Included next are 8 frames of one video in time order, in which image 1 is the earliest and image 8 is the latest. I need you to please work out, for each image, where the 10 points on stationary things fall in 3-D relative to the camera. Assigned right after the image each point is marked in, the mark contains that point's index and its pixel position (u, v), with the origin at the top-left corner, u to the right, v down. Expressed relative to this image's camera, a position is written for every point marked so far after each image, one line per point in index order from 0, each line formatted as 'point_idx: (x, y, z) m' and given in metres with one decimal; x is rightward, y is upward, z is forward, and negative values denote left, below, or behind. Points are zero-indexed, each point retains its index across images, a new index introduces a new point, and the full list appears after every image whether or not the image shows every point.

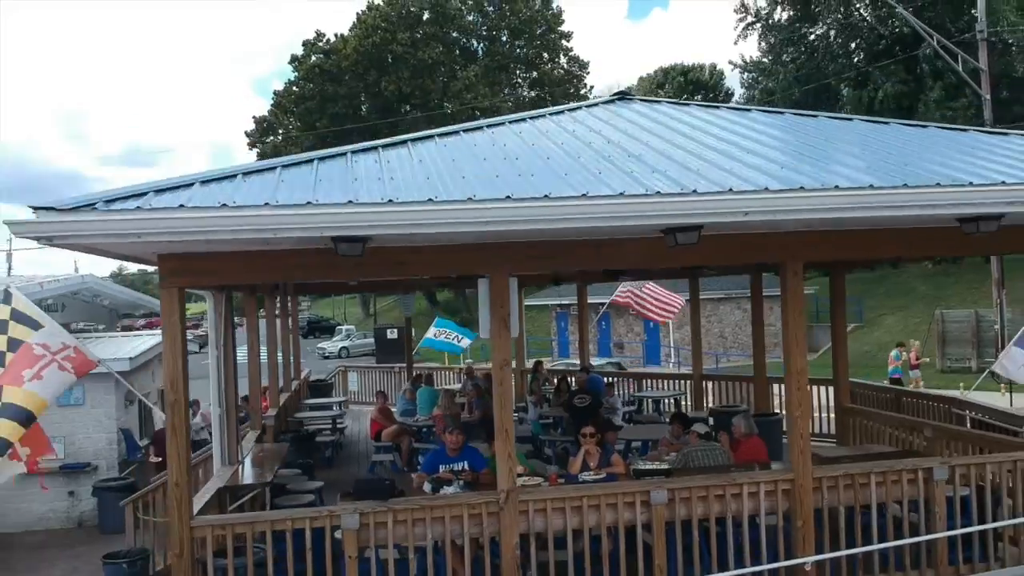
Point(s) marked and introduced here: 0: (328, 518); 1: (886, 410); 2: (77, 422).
0: (-1.1, -1.4, +5.5) m
1: (+4.0, -1.3, +9.3) m
2: (-5.9, -1.8, +11.9) m
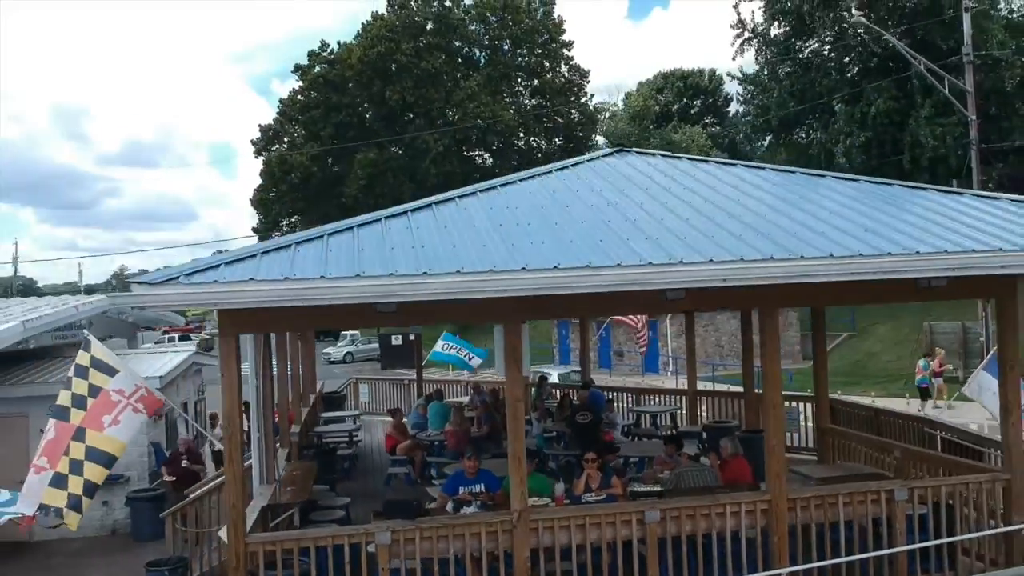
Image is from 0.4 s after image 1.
0: (-1.1, -1.8, +6.3) m
1: (+4.1, -1.6, +10.1) m
2: (-5.8, -2.1, +12.7) m
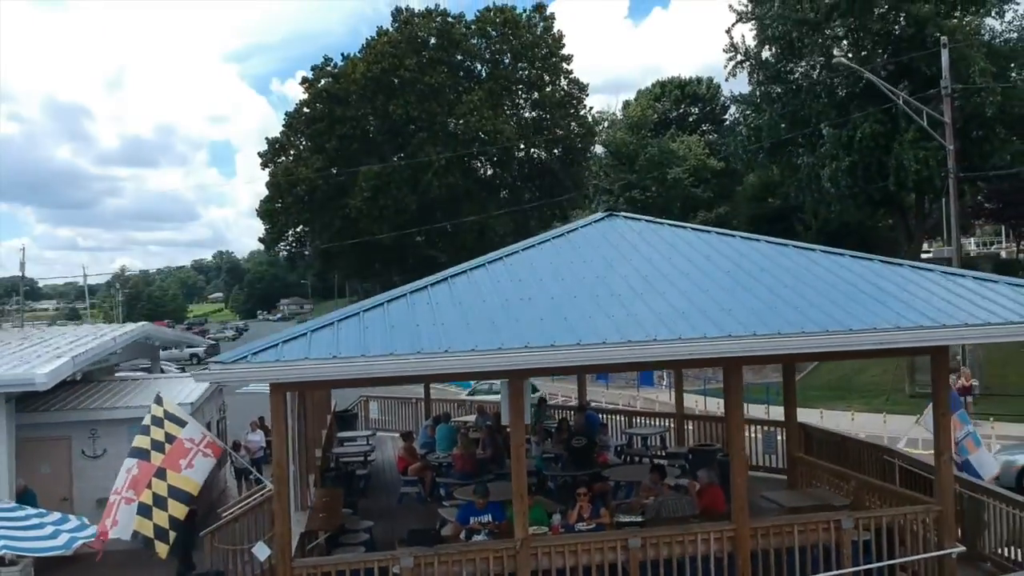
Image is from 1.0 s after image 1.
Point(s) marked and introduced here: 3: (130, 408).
0: (-1.0, -2.3, +7.5) m
1: (+4.2, -2.1, +11.3) m
2: (-5.8, -2.6, +13.9) m
3: (-6.0, -1.9, +13.8) m
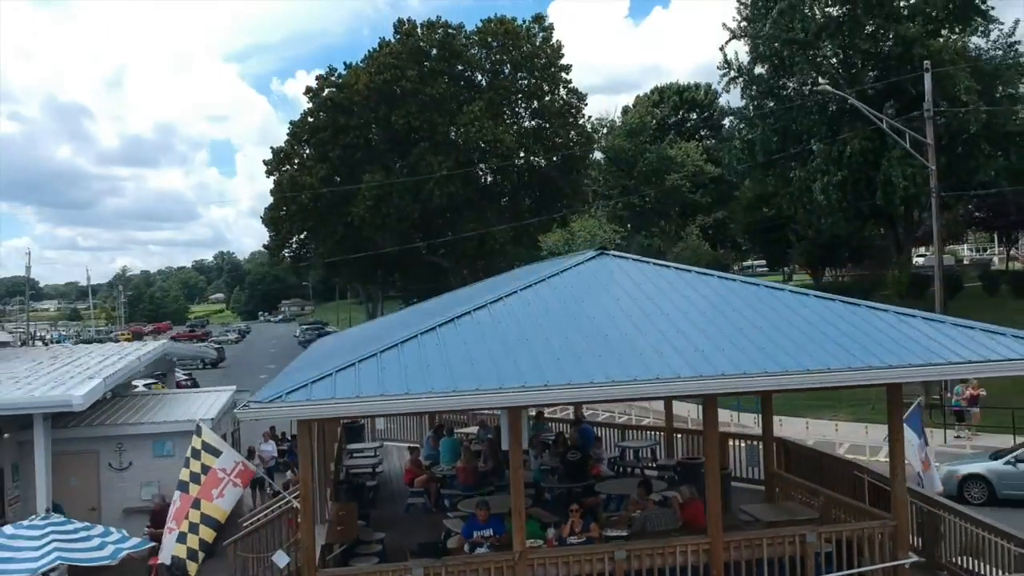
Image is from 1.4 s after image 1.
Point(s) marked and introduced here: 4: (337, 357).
0: (-1.0, -2.7, +8.4) m
1: (+4.1, -2.5, +12.2) m
2: (-5.8, -3.0, +14.8) m
3: (-6.0, -2.3, +14.7) m
4: (-1.9, -0.8, +10.5) m
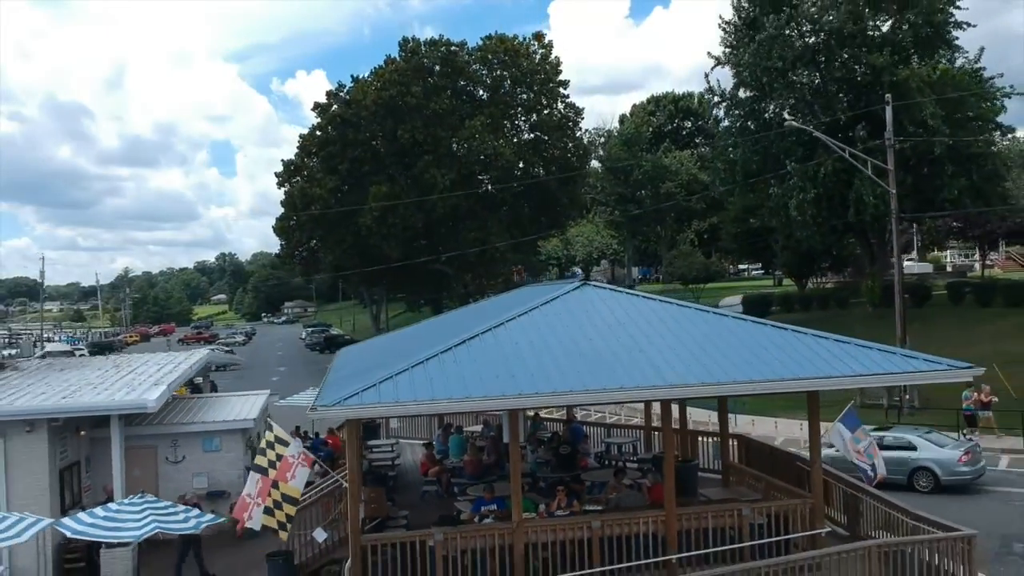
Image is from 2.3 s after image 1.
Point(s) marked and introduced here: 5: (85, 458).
0: (-1.0, -3.0, +10.9) m
1: (+4.1, -2.8, +14.6) m
2: (-5.8, -3.4, +17.3) m
3: (-6.0, -2.6, +17.2) m
4: (-1.9, -1.2, +13.0) m
5: (-7.8, -3.1, +16.1) m
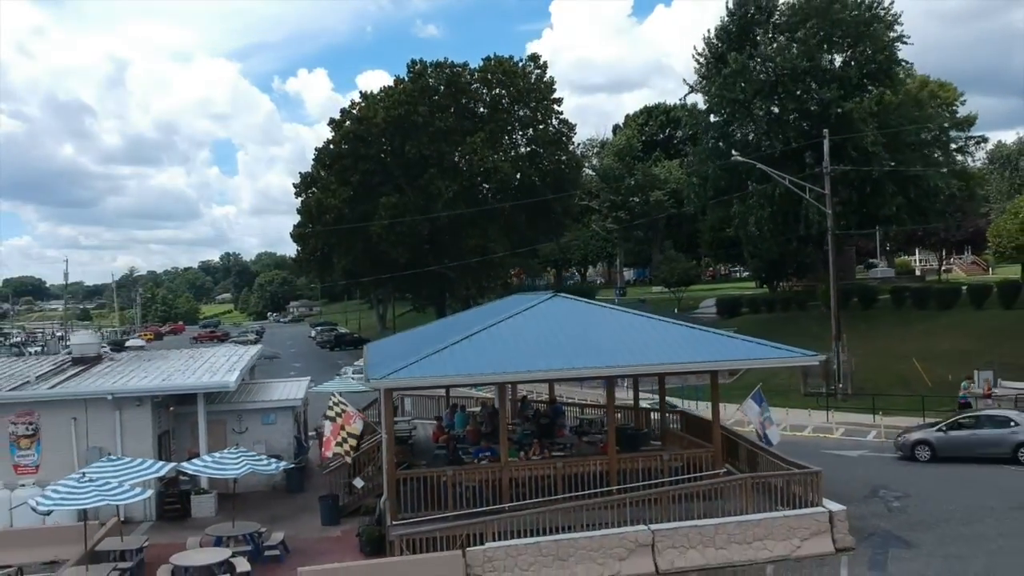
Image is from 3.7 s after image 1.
0: (-1.3, -3.2, +15.6) m
1: (+3.9, -3.1, +19.4) m
2: (-6.0, -3.6, +22.0) m
3: (-6.2, -2.8, +21.9) m
4: (-2.1, -1.4, +17.7) m
5: (-8.0, -3.3, +20.9) m
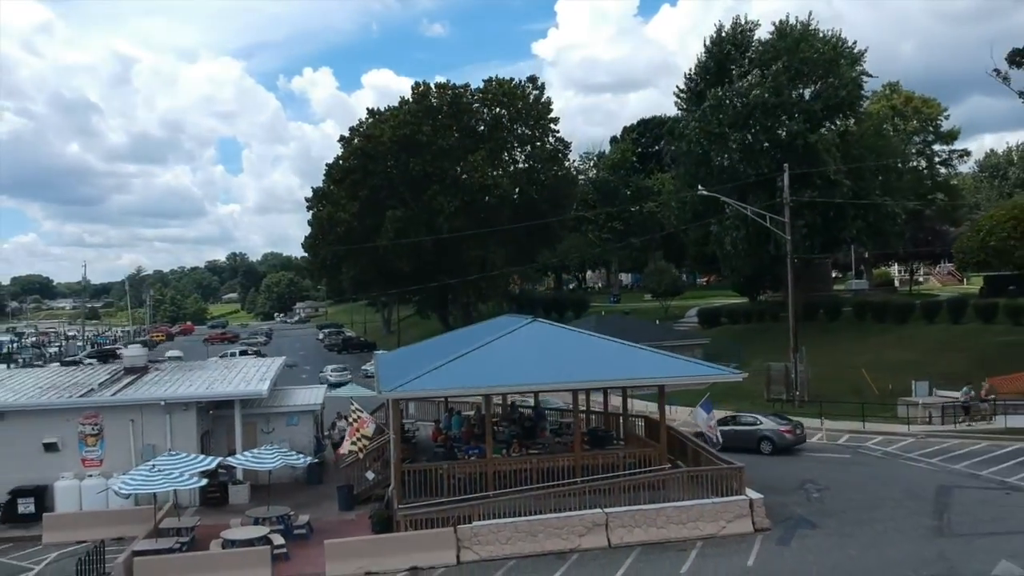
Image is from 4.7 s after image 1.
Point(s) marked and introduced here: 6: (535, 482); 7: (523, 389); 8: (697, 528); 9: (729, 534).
0: (-1.6, -3.9, +19.3) m
1: (+3.6, -3.7, +23.1) m
2: (-6.3, -4.2, +25.8) m
3: (-6.5, -3.4, +25.7) m
4: (-2.4, -2.0, +21.5) m
5: (-8.4, -3.9, +24.6) m
6: (+0.5, -4.3, +19.6) m
7: (+0.2, -2.1, +18.6) m
8: (+3.9, -5.0, +18.6) m
9: (+4.6, -5.2, +18.6) m
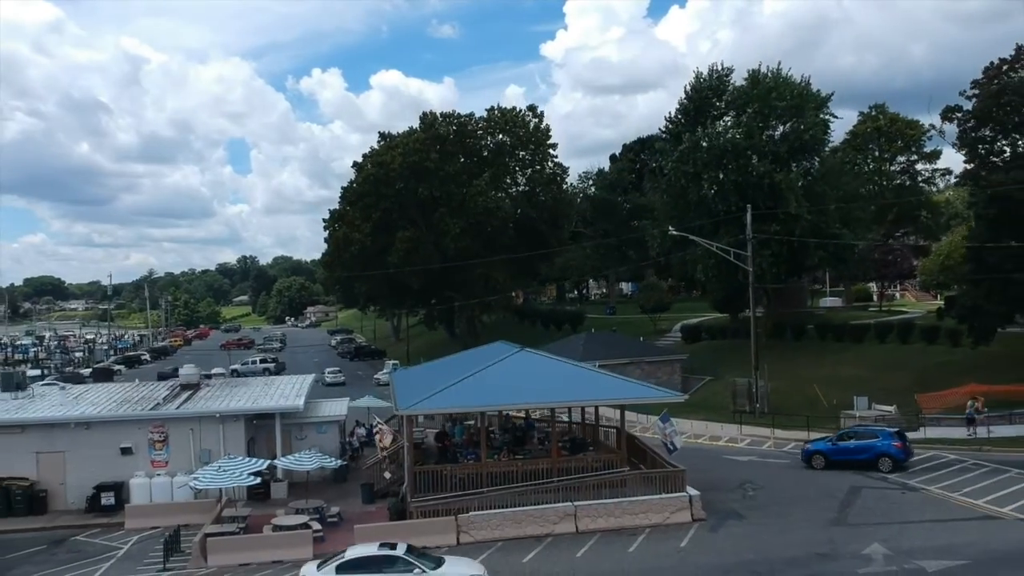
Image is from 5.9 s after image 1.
0: (-1.9, -4.9, +24.3) m
1: (+3.3, -4.8, +28.0) m
2: (-6.6, -5.2, +30.8) m
3: (-6.8, -4.5, +30.7) m
4: (-2.7, -3.1, +26.5) m
5: (-8.6, -5.0, +29.7) m
6: (+0.2, -5.4, +24.6) m
7: (-0.1, -3.1, +23.5) m
8: (+3.6, -6.1, +23.5) m
9: (+4.3, -6.2, +23.6) m
